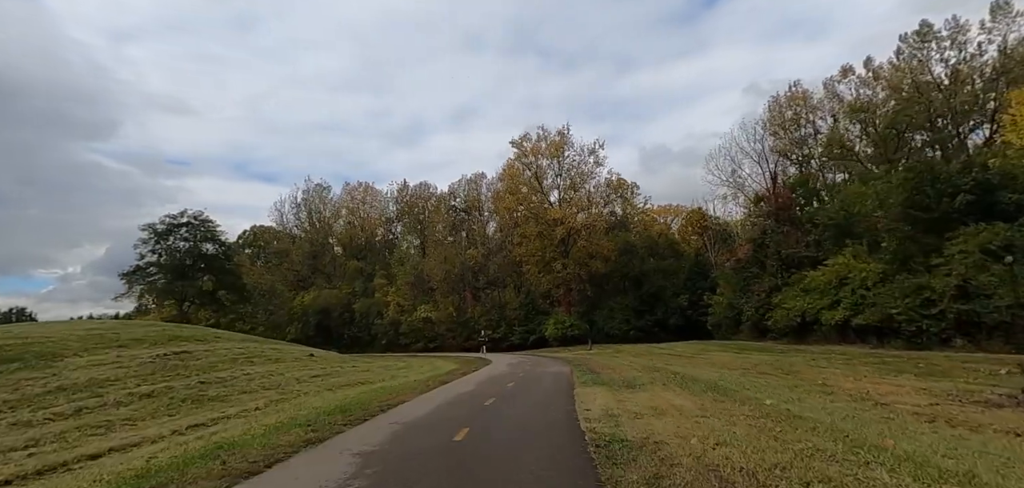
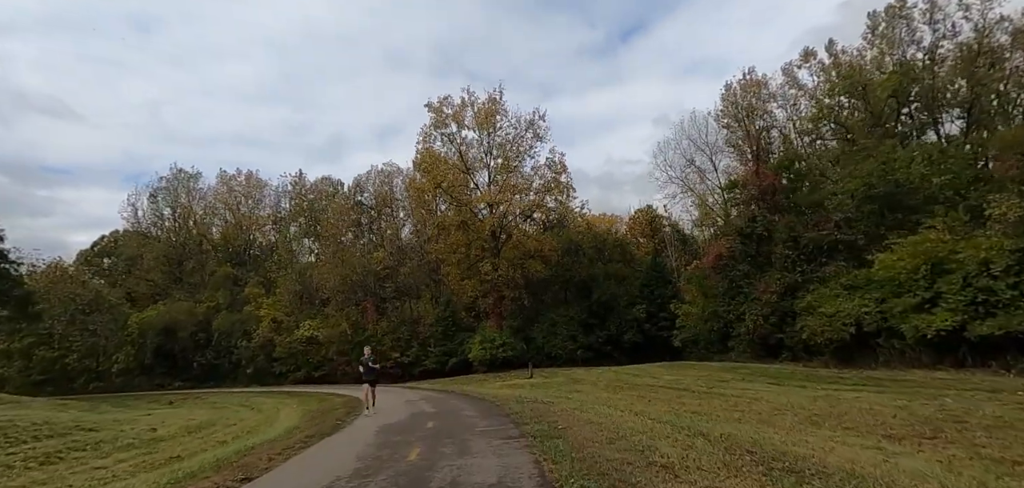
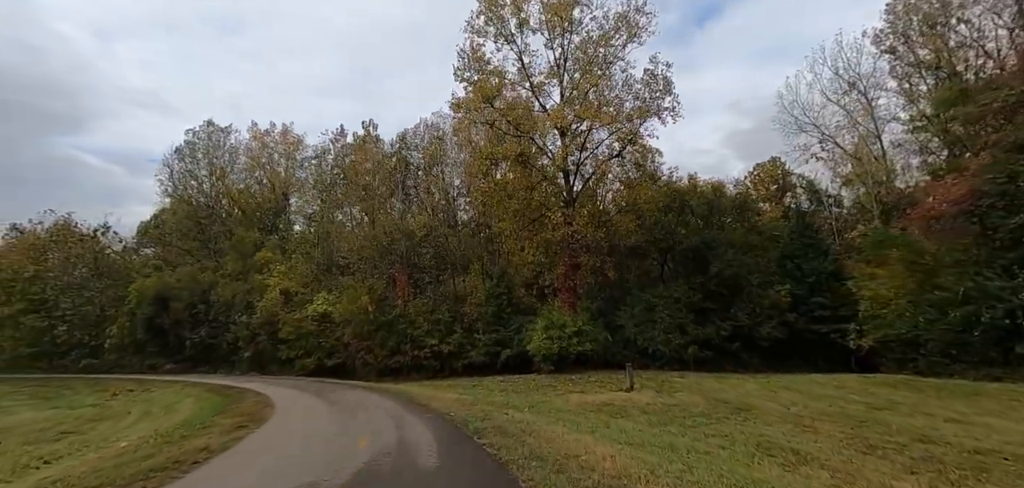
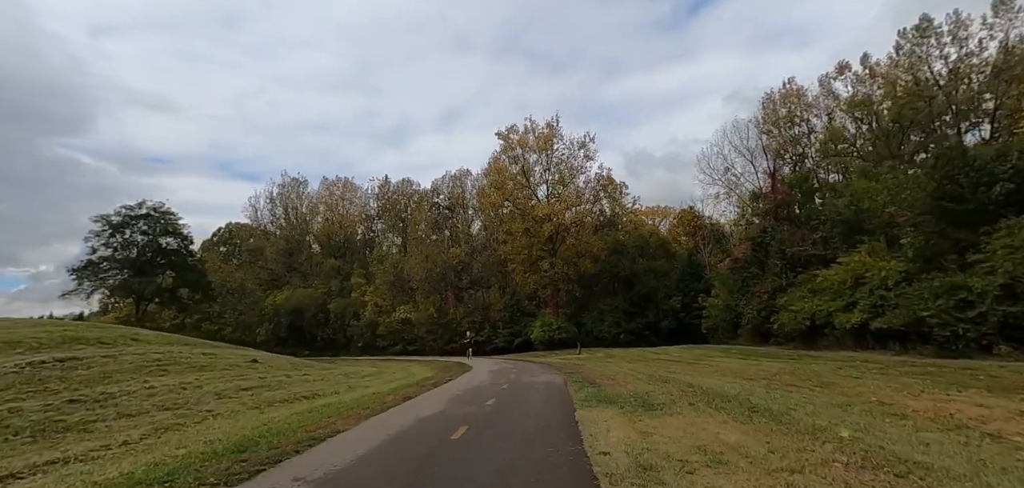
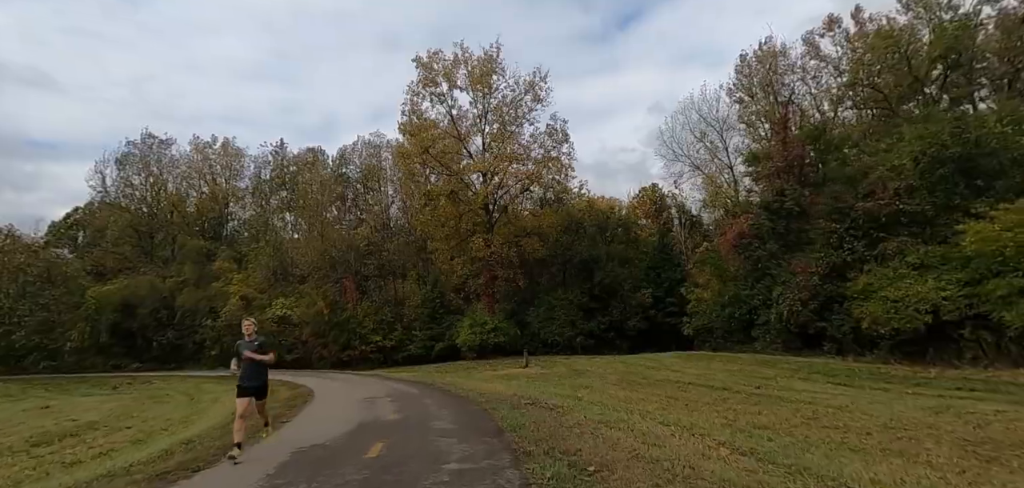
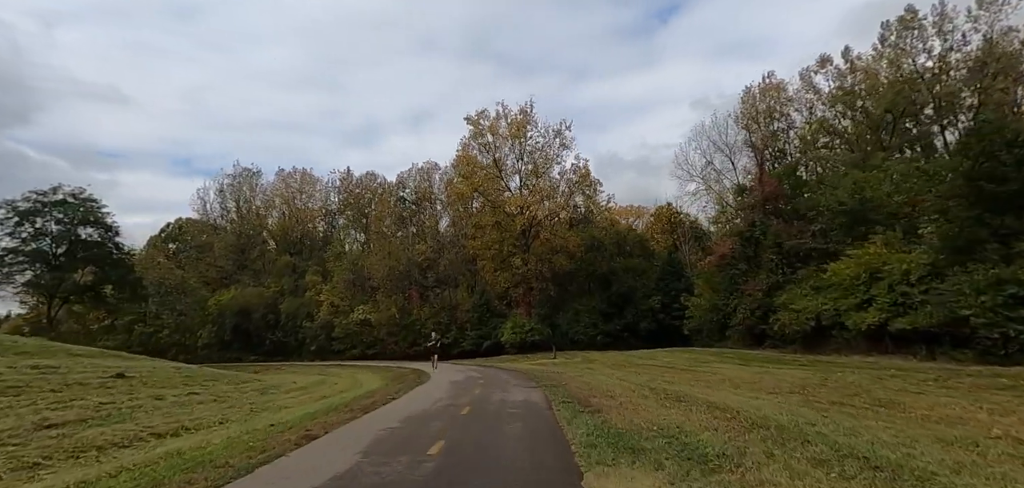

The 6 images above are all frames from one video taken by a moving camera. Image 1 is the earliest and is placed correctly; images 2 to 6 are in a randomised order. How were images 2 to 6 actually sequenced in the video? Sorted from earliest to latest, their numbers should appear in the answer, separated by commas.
4, 6, 2, 5, 3
